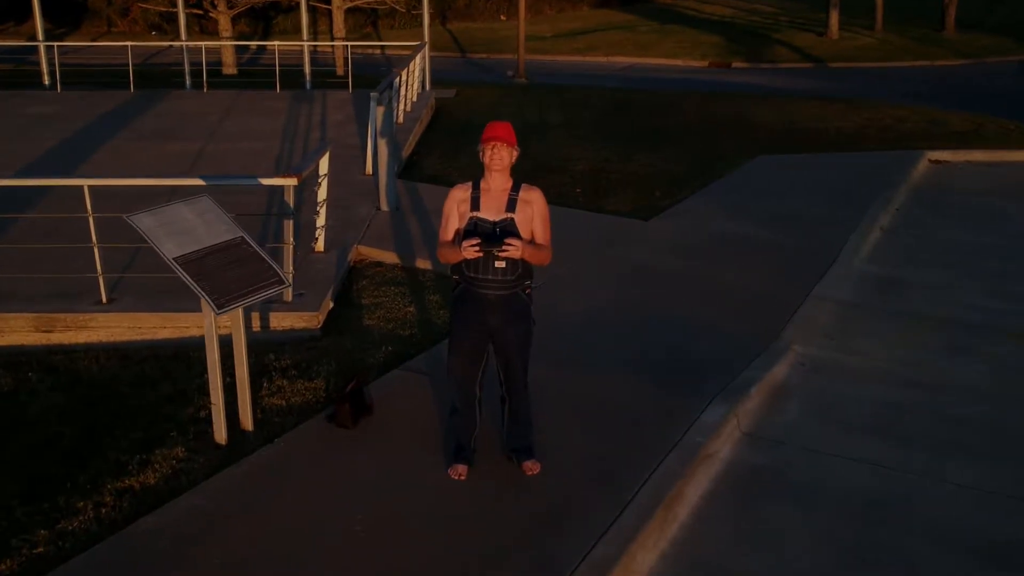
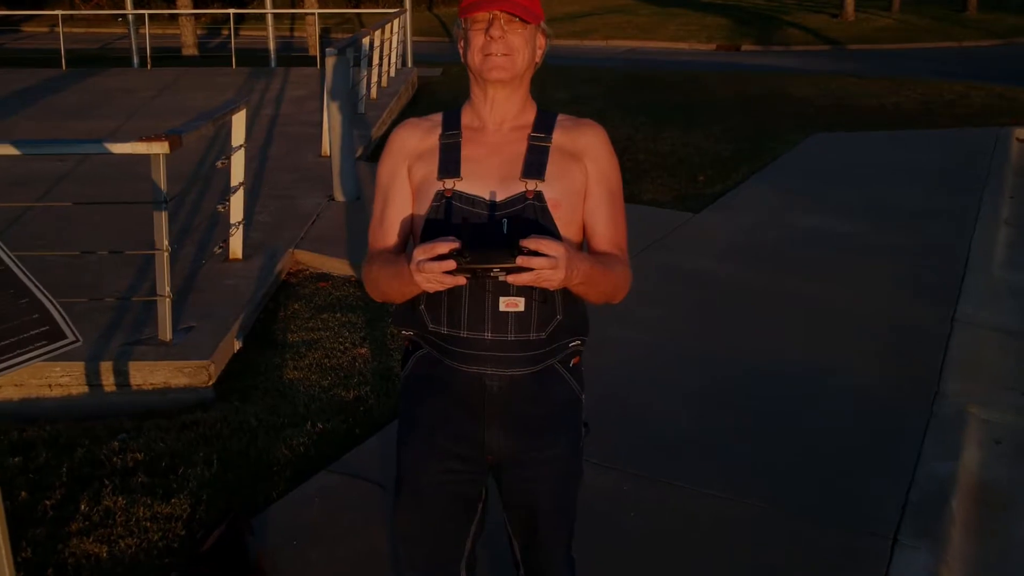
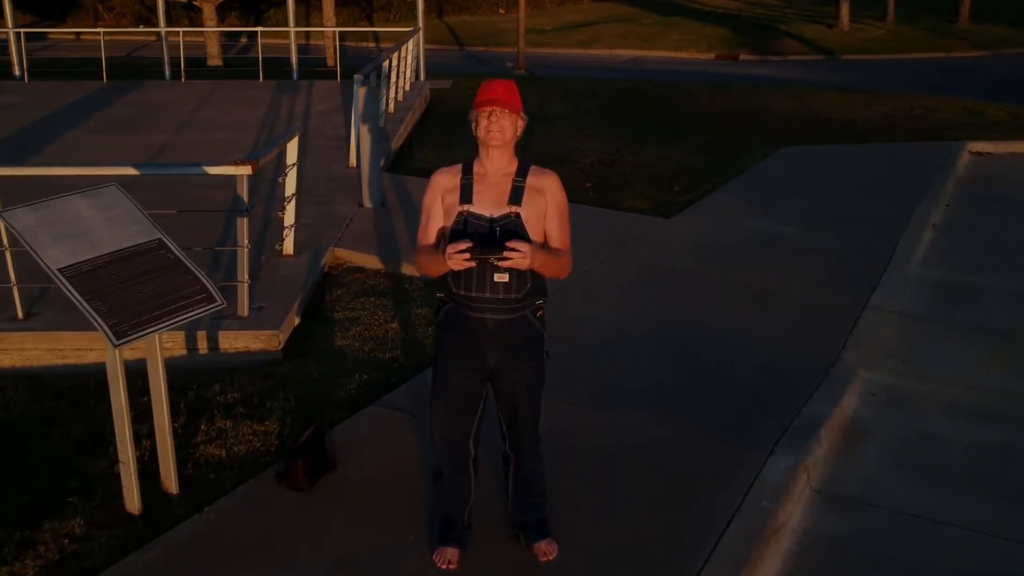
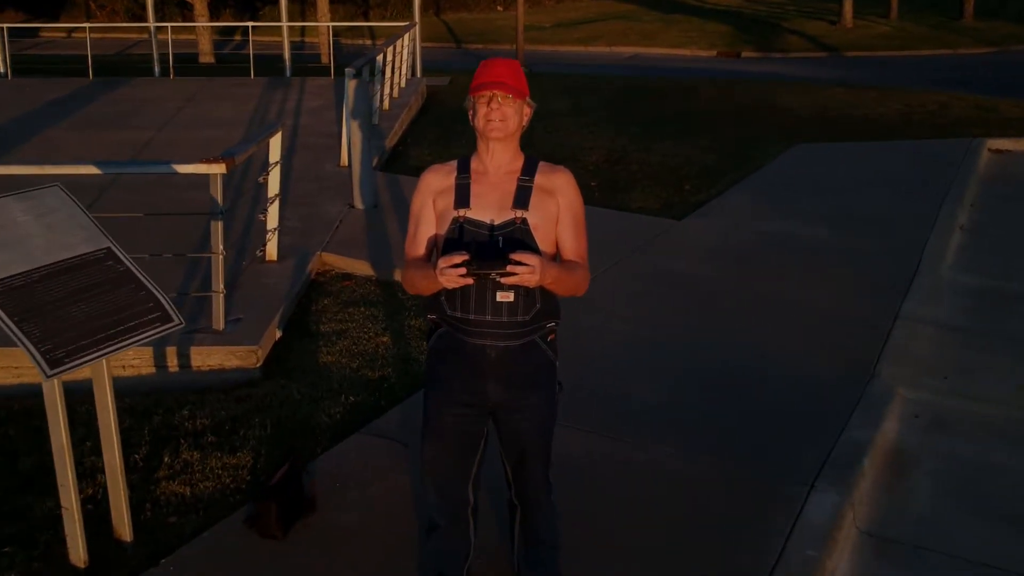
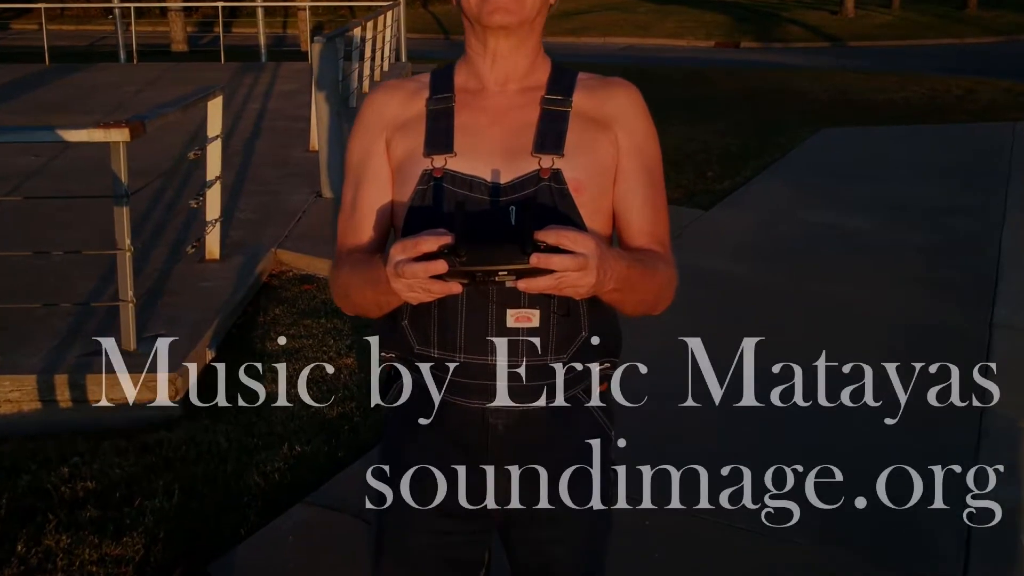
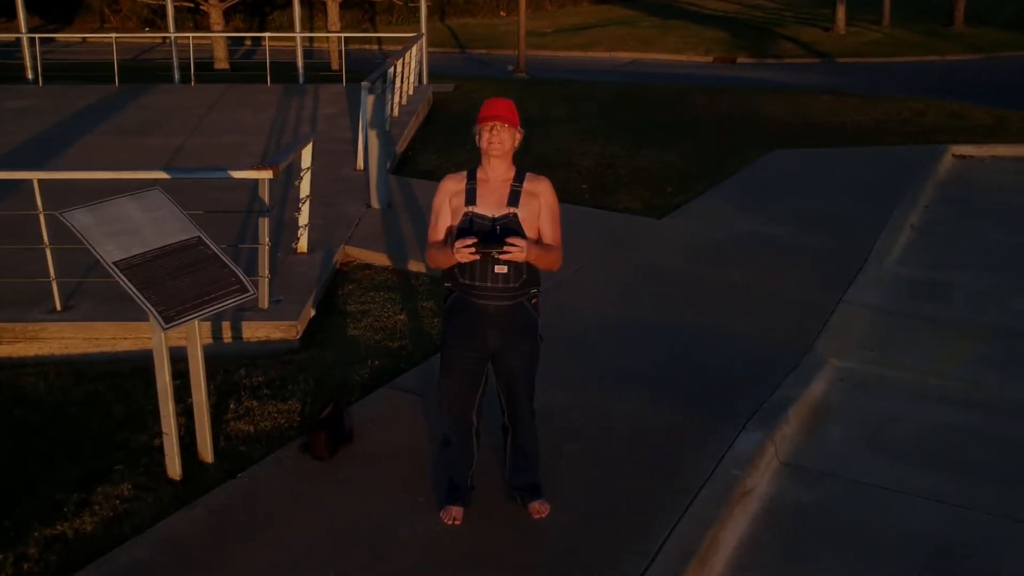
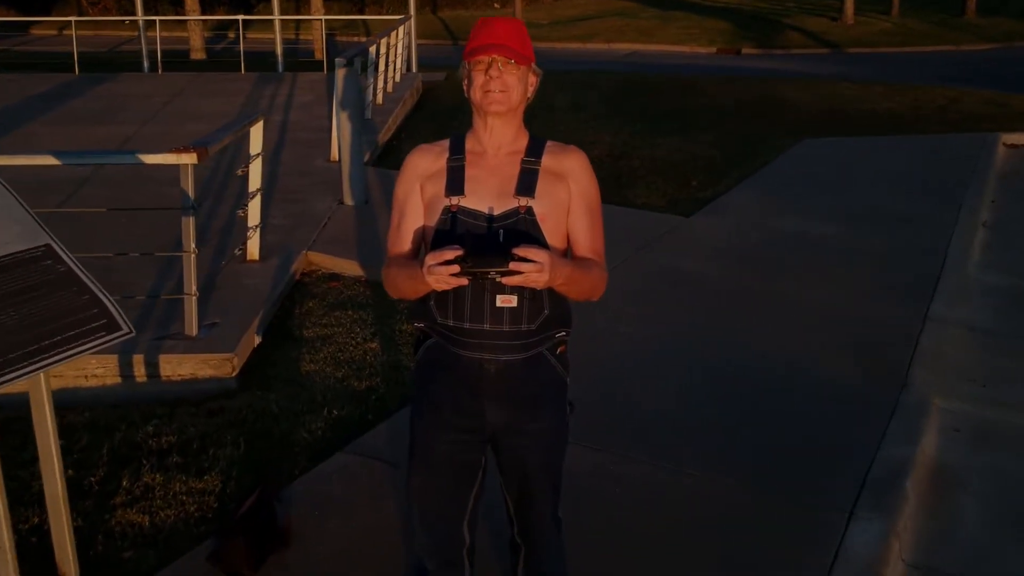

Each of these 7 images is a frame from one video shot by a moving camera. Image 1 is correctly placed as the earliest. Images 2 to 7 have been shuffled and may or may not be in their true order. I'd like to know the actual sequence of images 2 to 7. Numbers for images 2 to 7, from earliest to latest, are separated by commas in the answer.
6, 3, 4, 7, 2, 5
